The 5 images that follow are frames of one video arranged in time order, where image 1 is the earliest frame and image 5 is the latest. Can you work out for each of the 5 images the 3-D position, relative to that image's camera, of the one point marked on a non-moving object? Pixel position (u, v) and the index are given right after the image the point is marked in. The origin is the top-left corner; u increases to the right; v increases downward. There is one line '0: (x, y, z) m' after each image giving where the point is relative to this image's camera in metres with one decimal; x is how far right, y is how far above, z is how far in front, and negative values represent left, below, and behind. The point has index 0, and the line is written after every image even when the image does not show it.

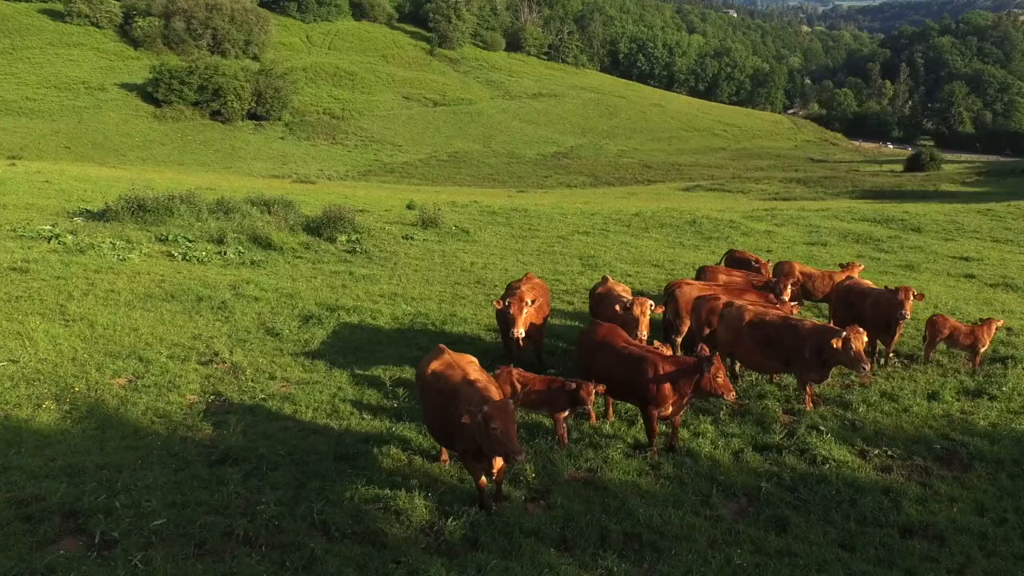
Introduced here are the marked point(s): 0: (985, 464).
0: (+4.0, -1.5, +6.2) m
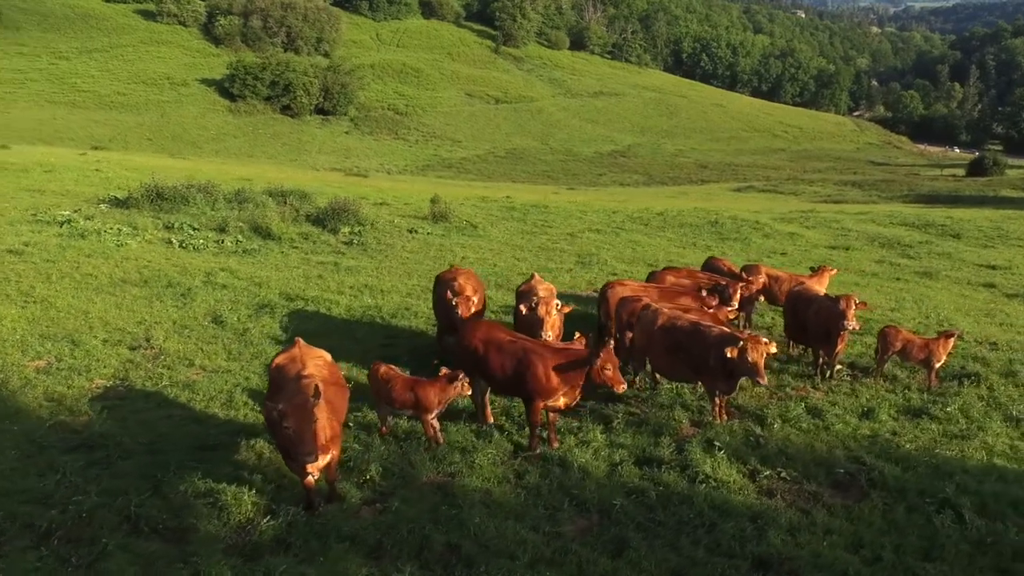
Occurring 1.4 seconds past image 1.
0: (+2.8, -1.6, +5.5) m
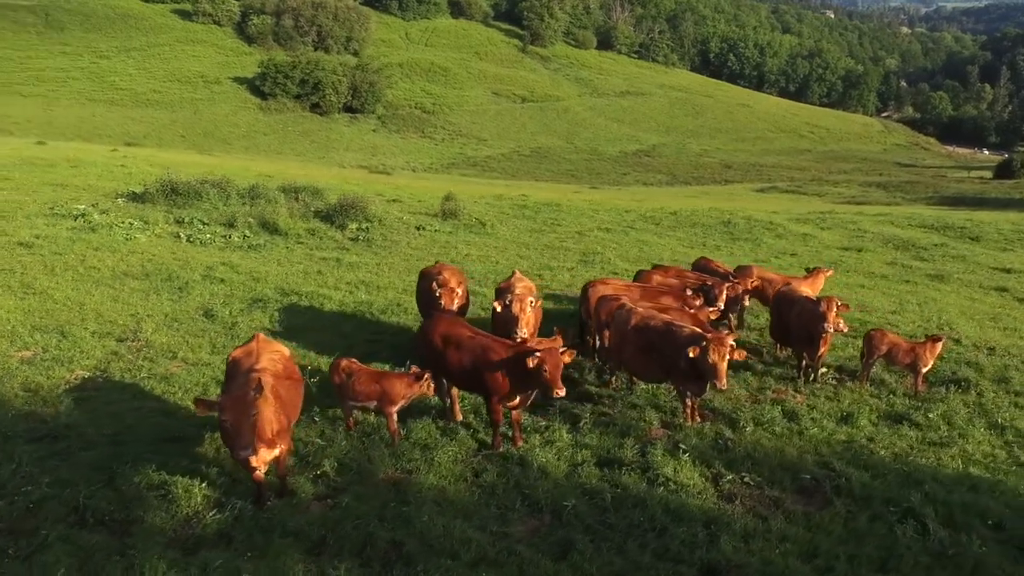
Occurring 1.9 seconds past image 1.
0: (+2.5, -1.6, +5.3) m
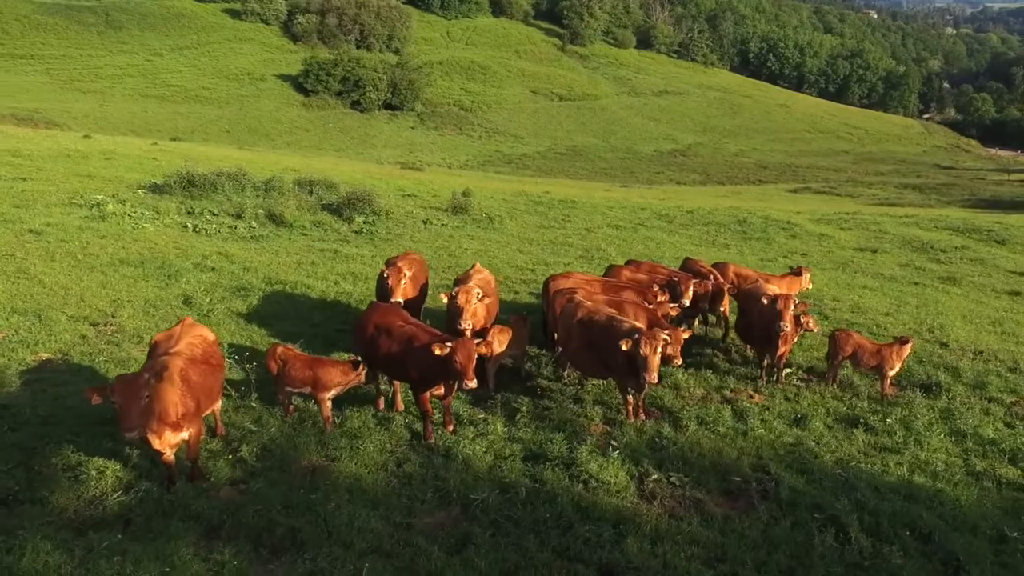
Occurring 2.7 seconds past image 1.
0: (+1.8, -1.5, +5.0) m
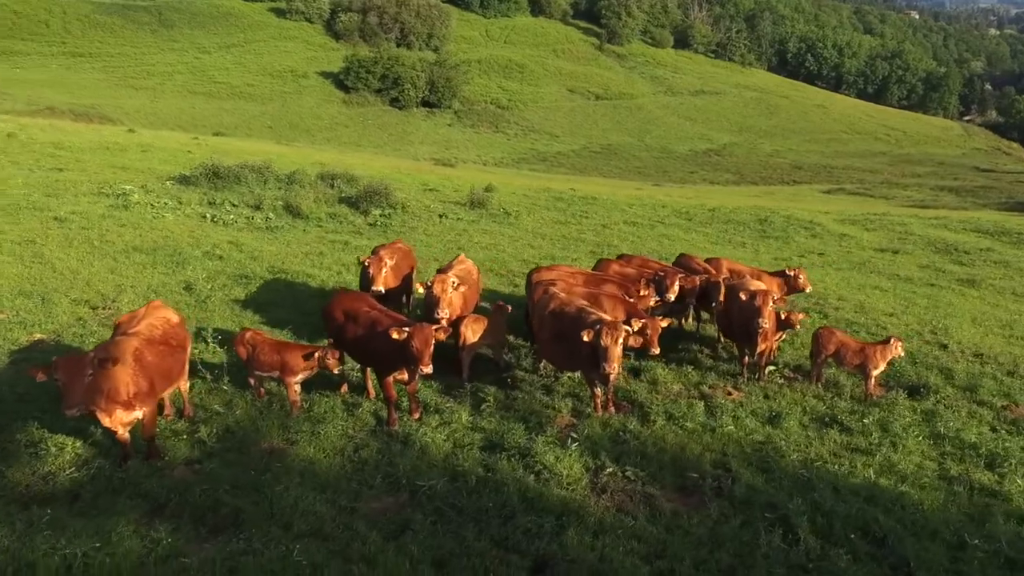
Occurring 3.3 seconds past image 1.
0: (+1.5, -1.5, +4.9) m
